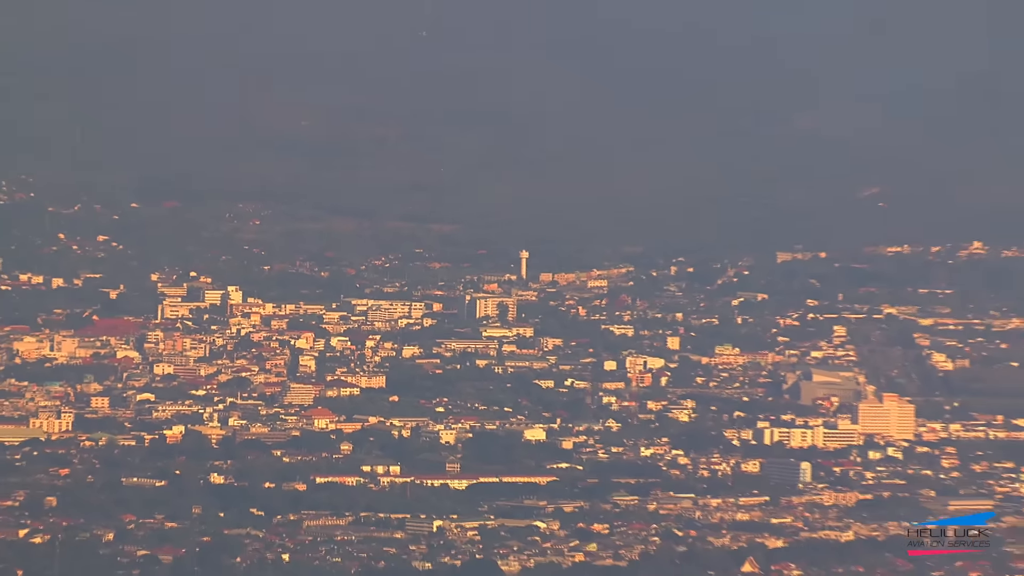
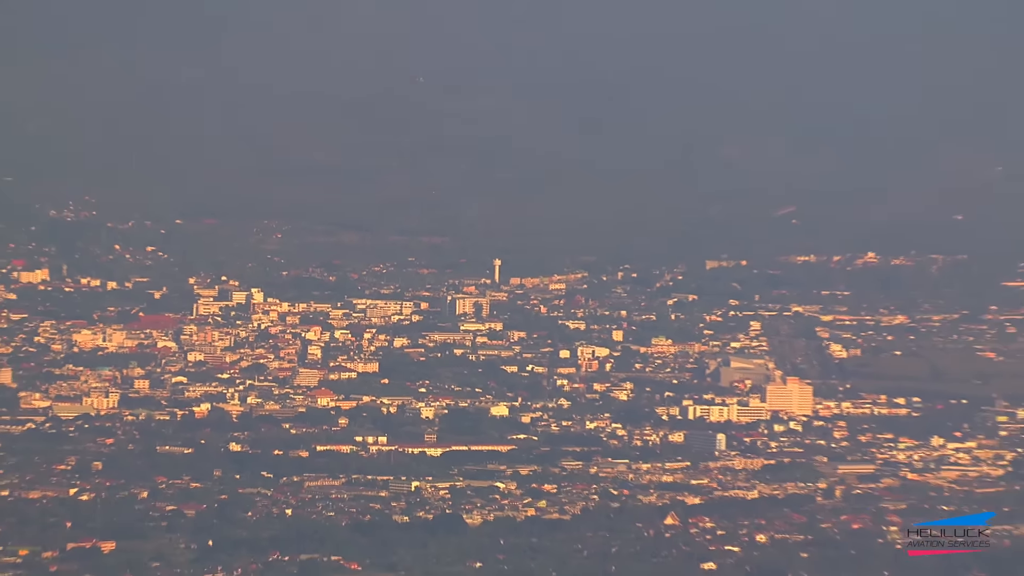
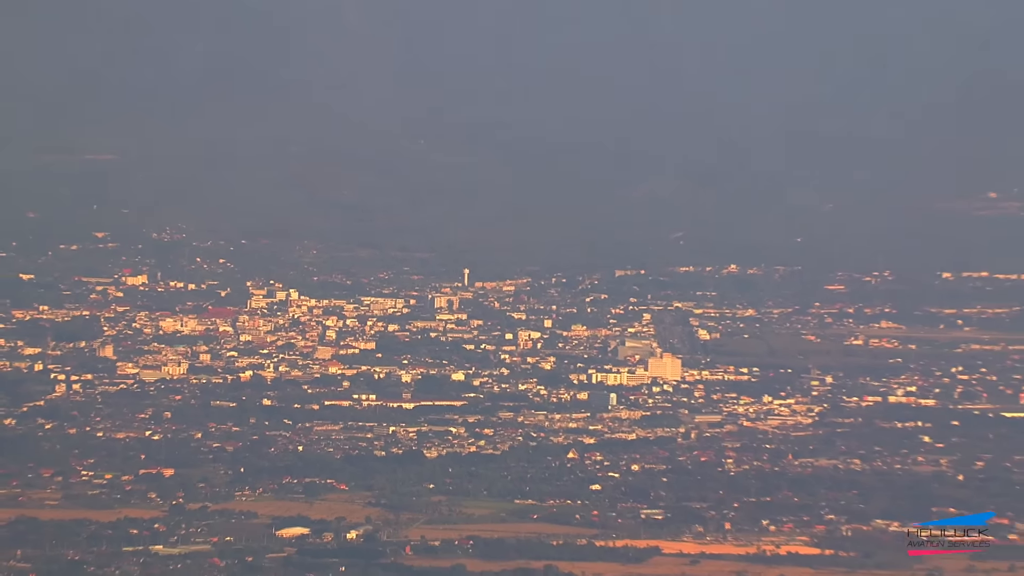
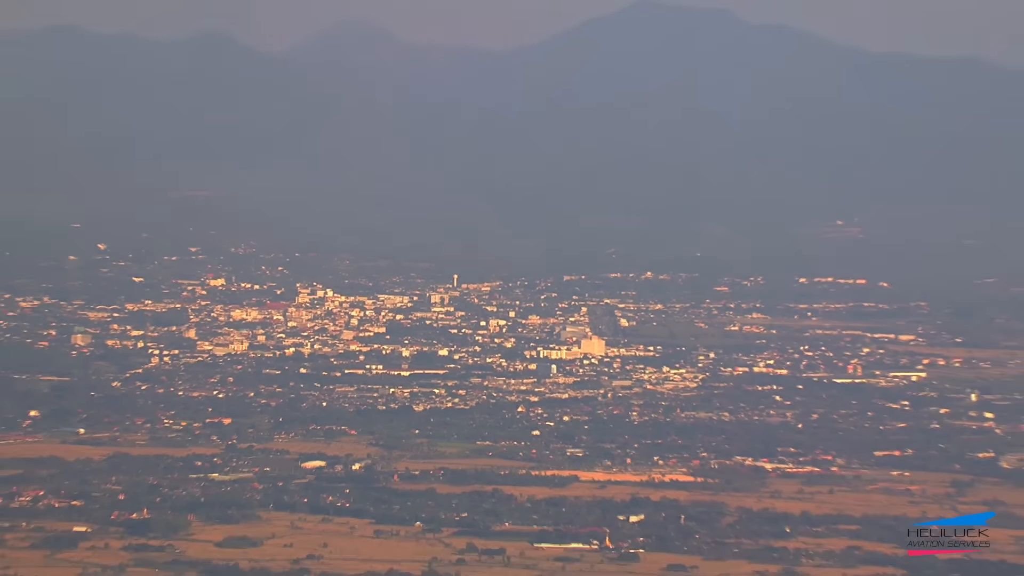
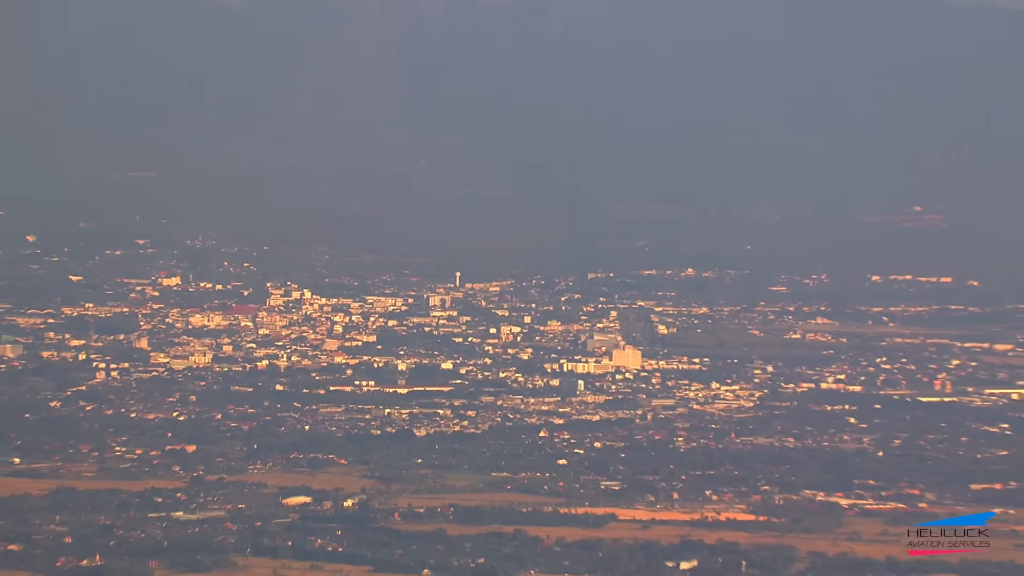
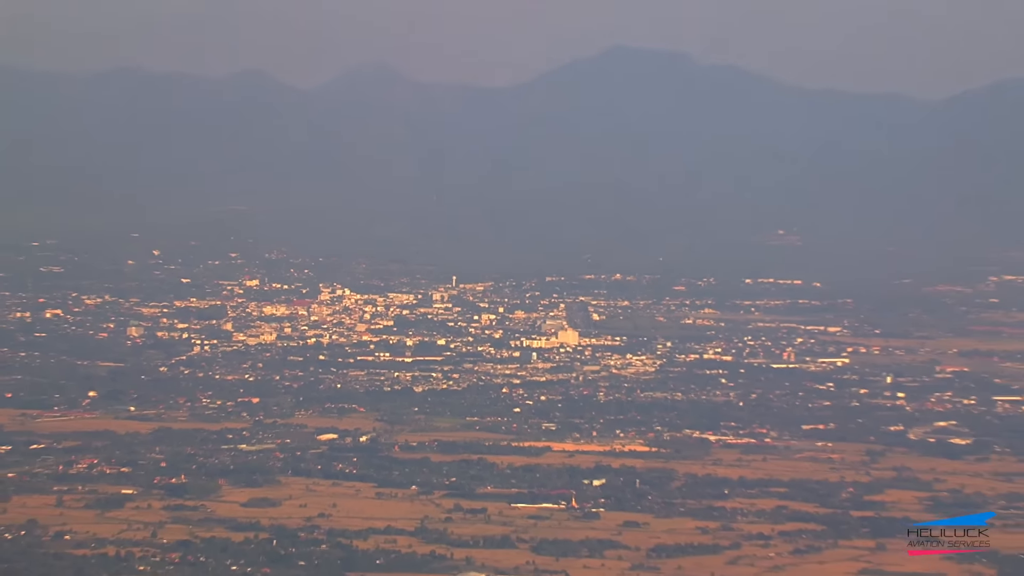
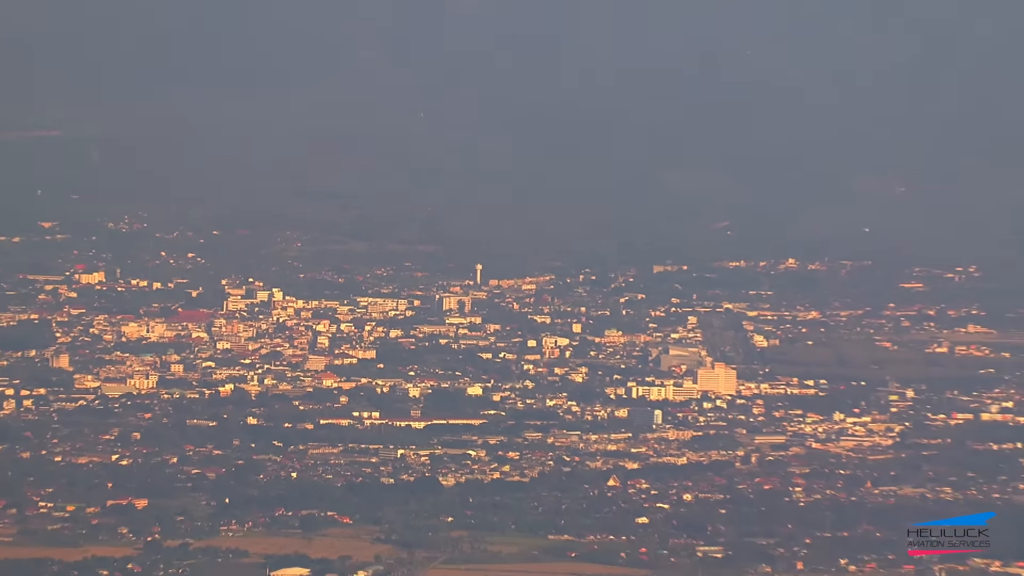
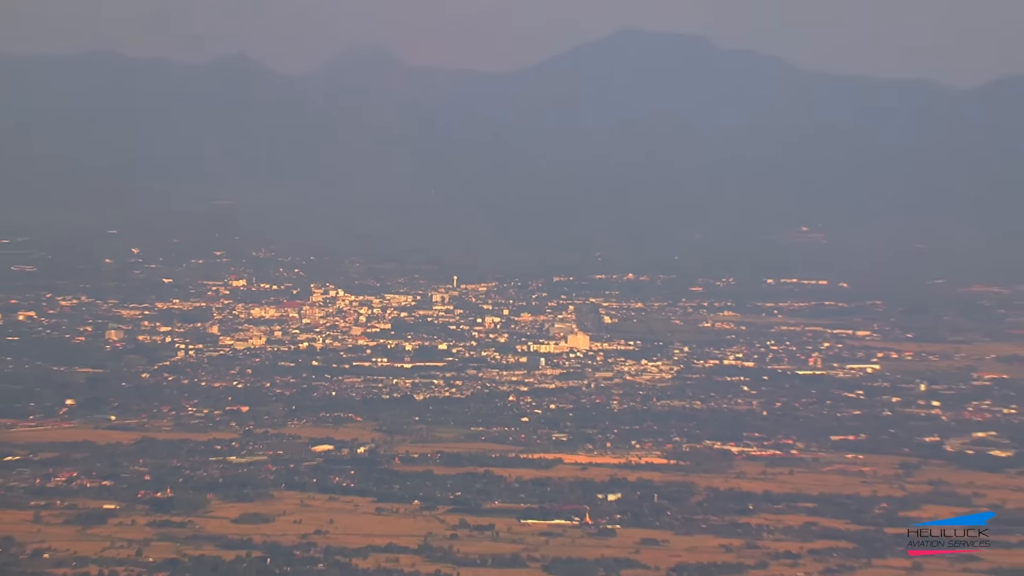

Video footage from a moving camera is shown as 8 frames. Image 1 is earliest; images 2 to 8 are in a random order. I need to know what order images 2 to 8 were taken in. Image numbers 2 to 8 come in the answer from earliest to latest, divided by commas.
2, 7, 3, 5, 4, 8, 6
